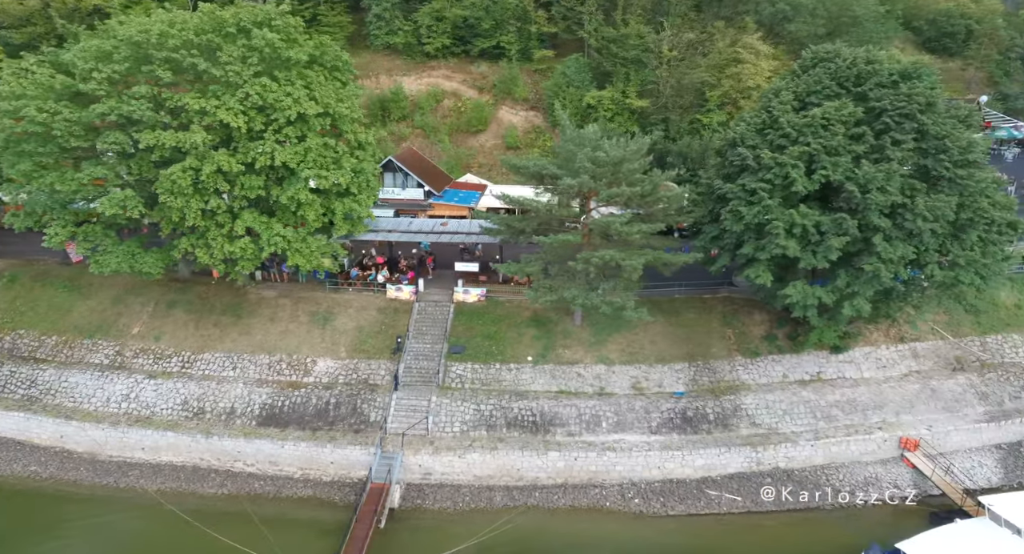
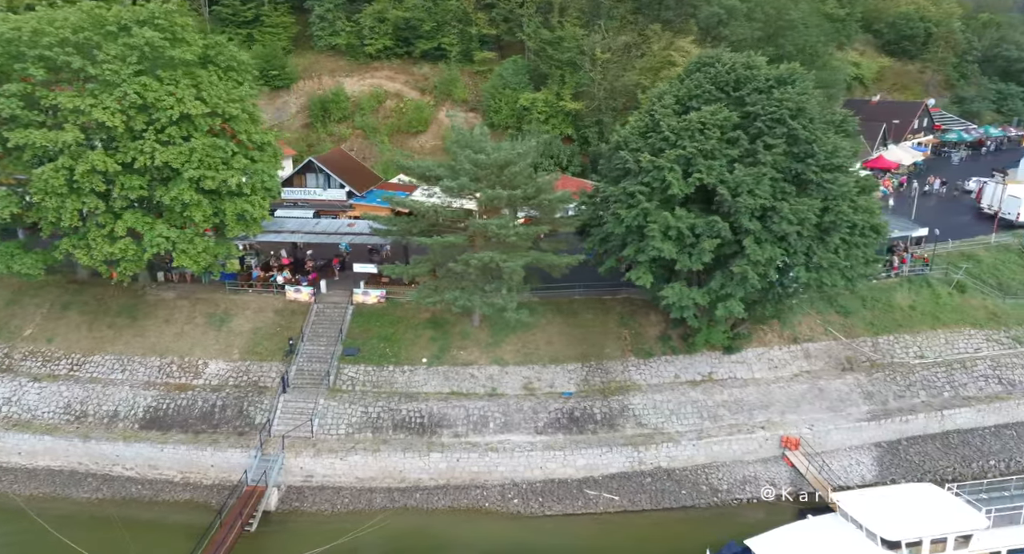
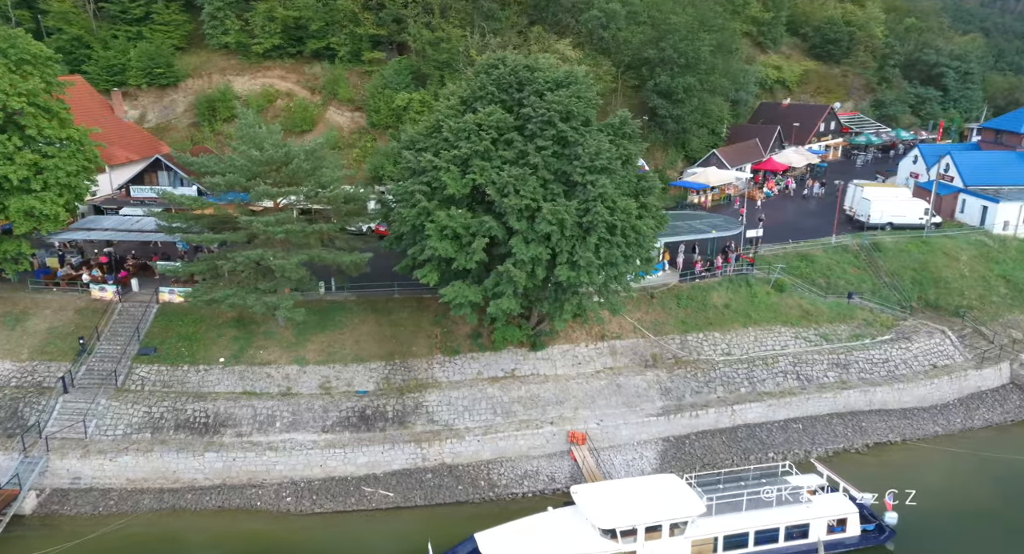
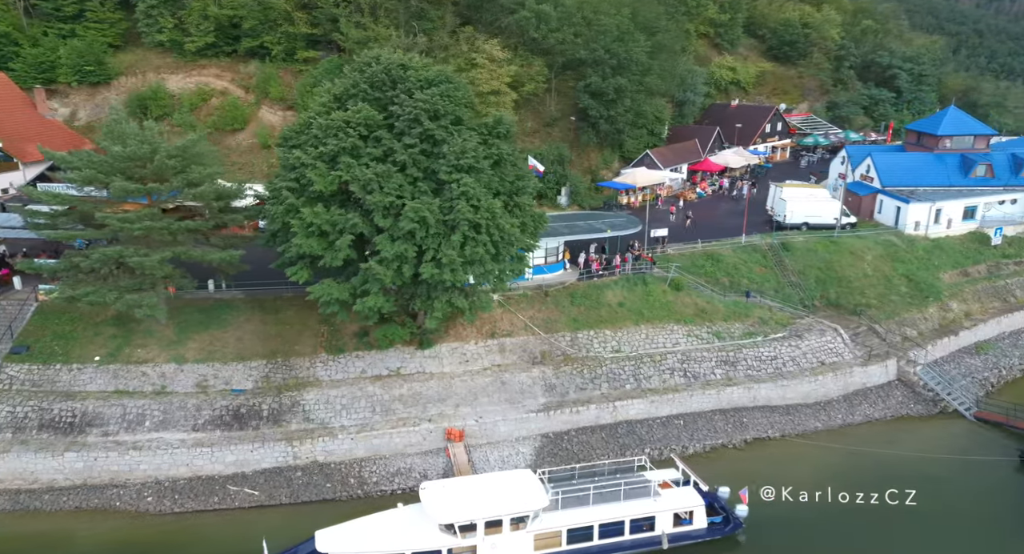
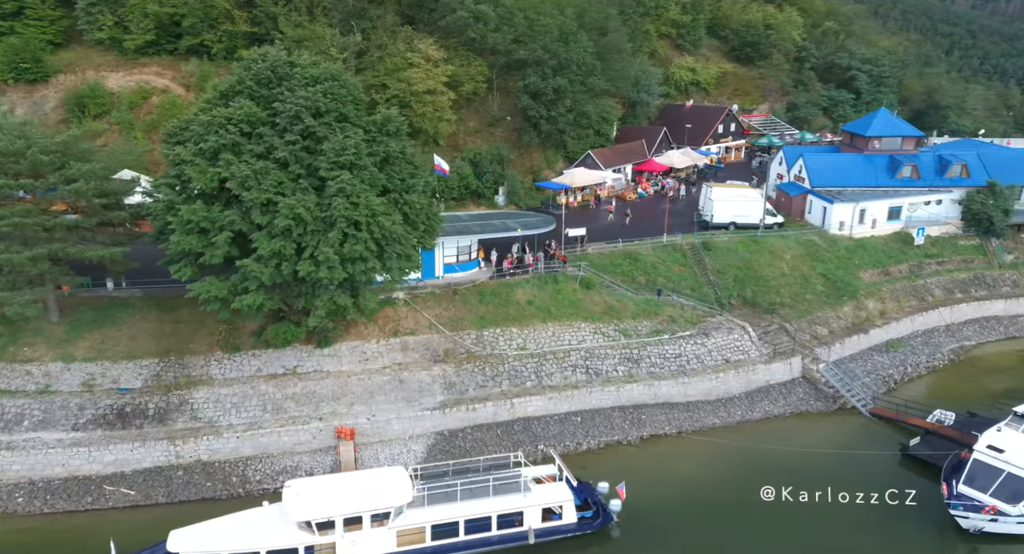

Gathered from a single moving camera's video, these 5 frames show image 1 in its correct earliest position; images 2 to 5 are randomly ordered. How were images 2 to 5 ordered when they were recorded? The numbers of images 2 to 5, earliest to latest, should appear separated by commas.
2, 3, 4, 5
